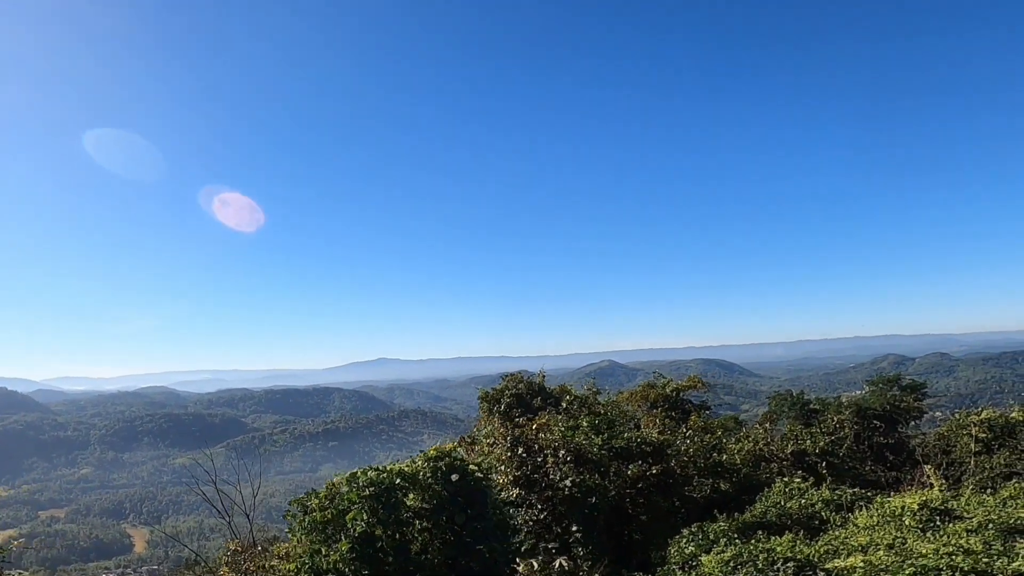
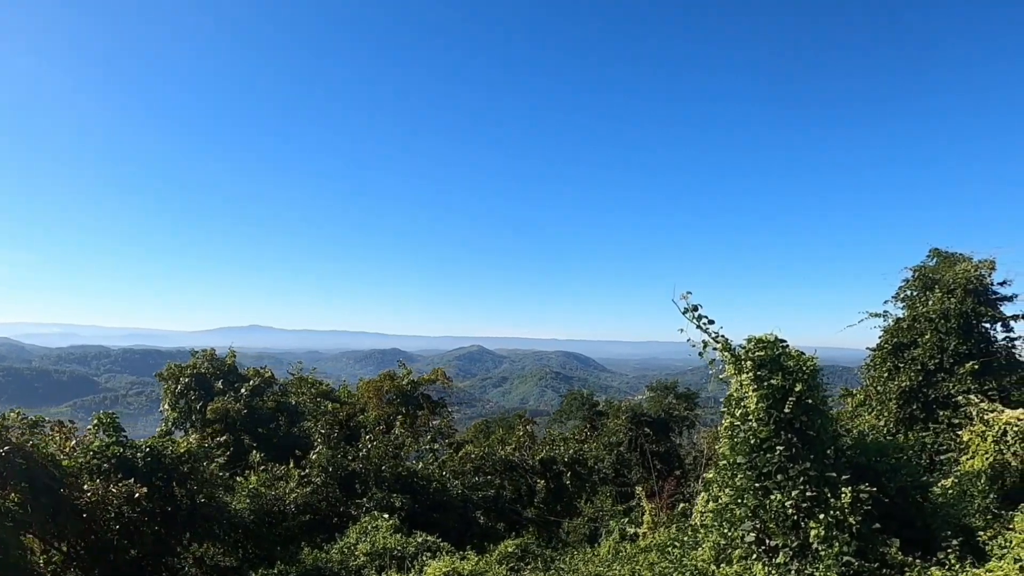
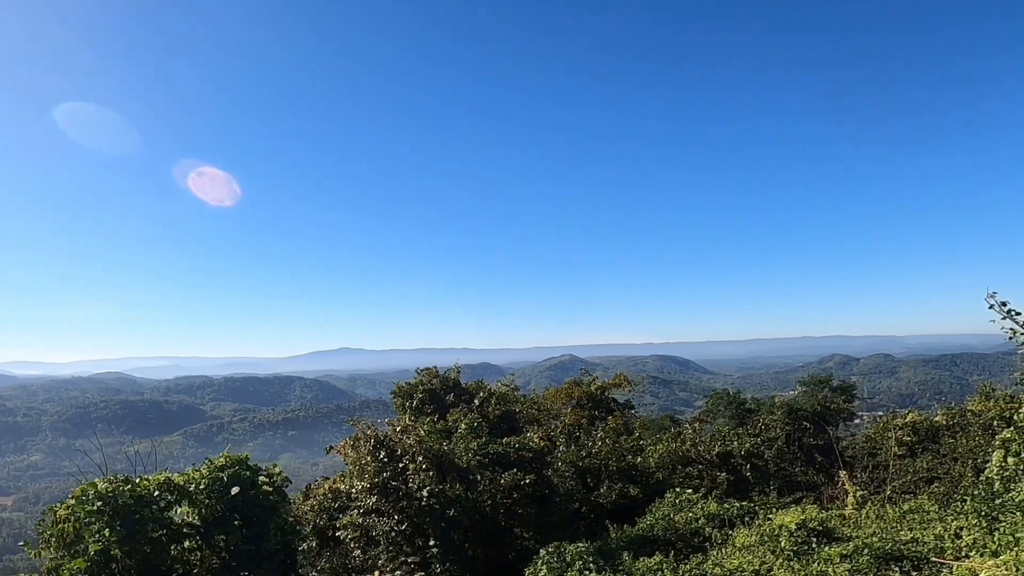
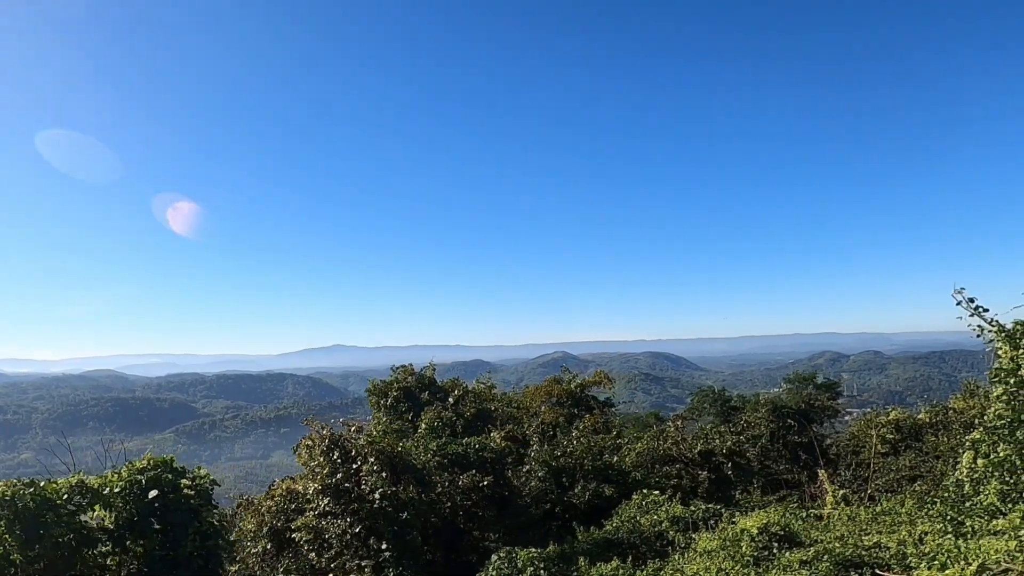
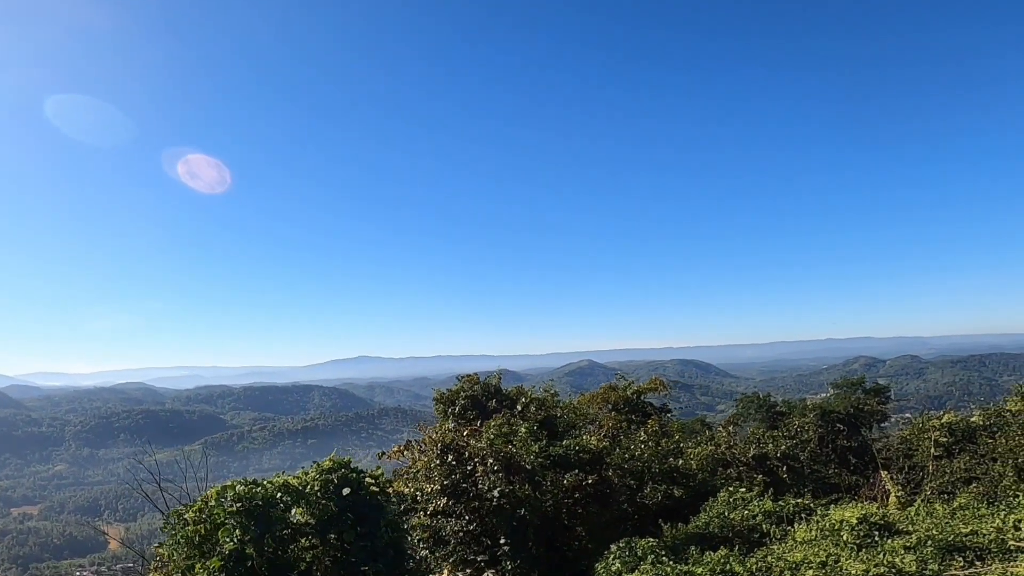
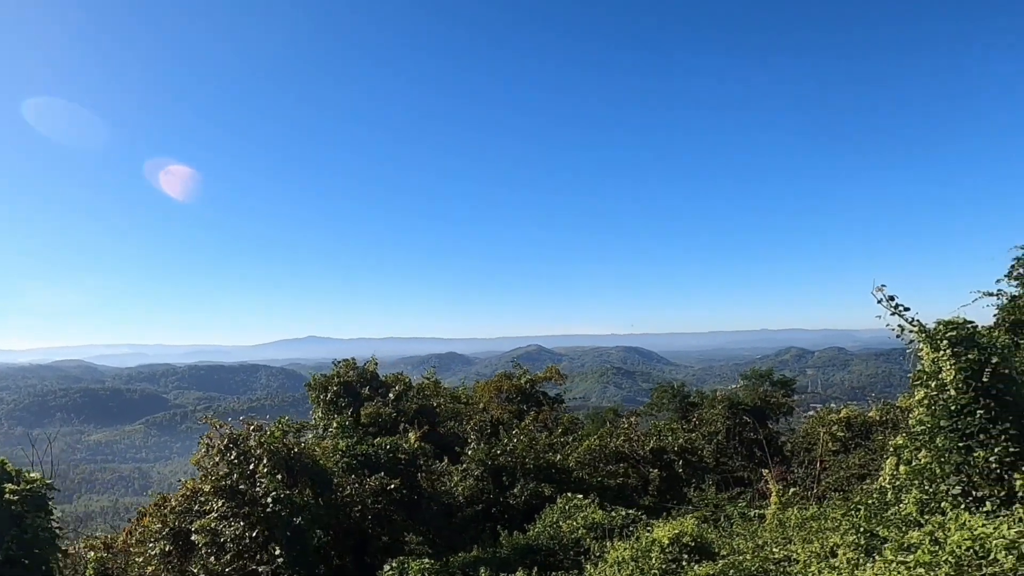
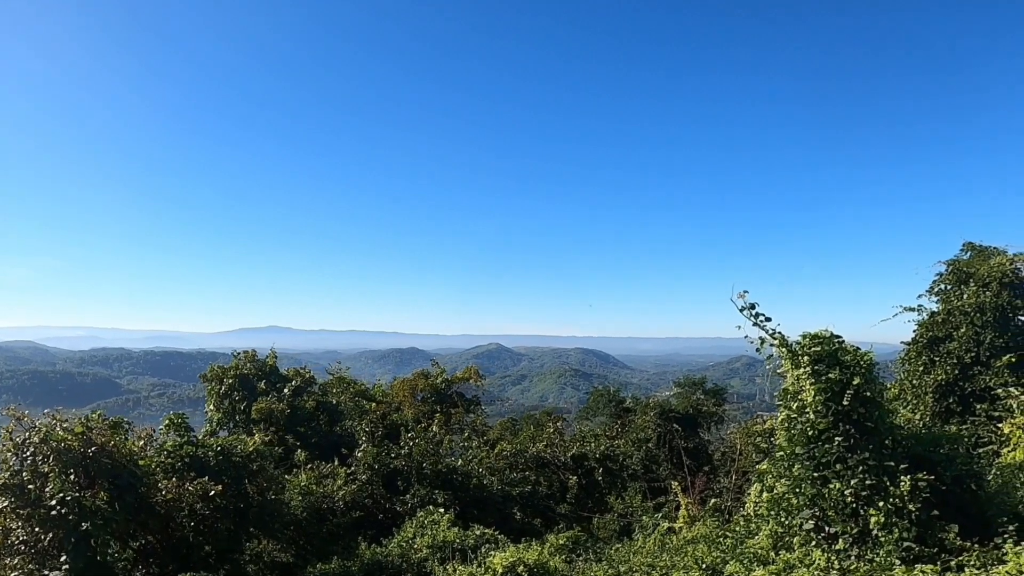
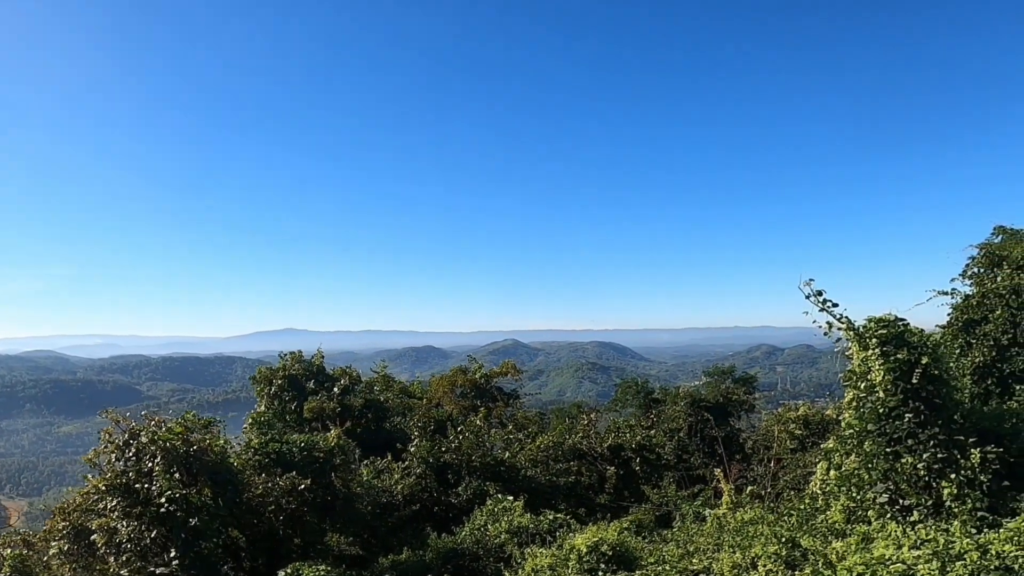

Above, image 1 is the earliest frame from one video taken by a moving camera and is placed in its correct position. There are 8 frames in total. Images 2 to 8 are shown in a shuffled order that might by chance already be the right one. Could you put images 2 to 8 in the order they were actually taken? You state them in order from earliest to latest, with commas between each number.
5, 3, 4, 6, 8, 7, 2
